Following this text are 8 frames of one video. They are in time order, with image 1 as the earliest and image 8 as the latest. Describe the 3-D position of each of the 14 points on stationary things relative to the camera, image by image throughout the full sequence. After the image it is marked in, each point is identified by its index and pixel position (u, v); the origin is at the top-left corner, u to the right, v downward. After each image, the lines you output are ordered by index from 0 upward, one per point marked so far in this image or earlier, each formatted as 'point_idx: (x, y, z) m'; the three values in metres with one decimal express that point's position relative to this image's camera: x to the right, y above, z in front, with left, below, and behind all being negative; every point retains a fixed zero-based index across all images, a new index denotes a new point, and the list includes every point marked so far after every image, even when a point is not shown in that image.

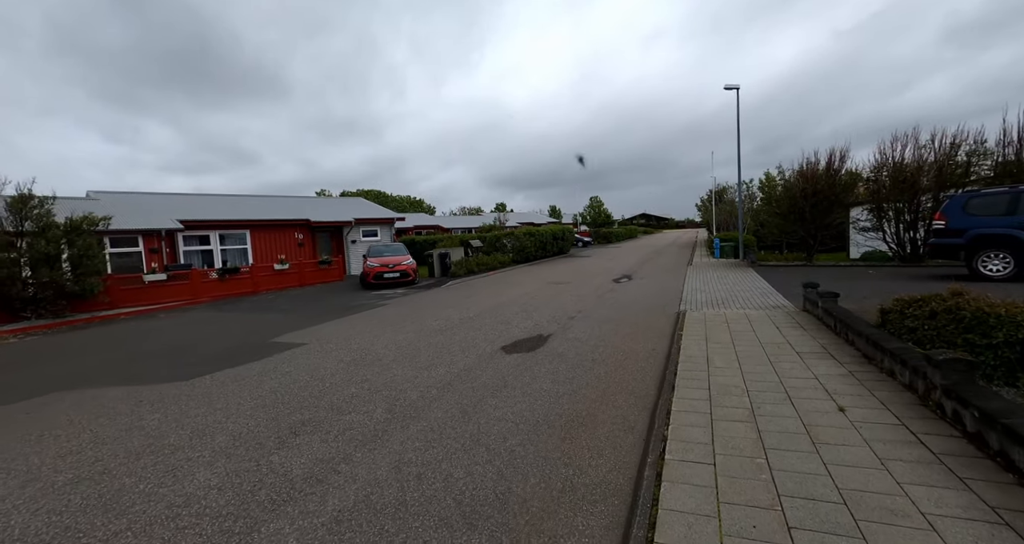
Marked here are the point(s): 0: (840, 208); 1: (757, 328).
0: (+11.6, +2.3, +14.3) m
1: (+3.7, -0.8, +6.1) m
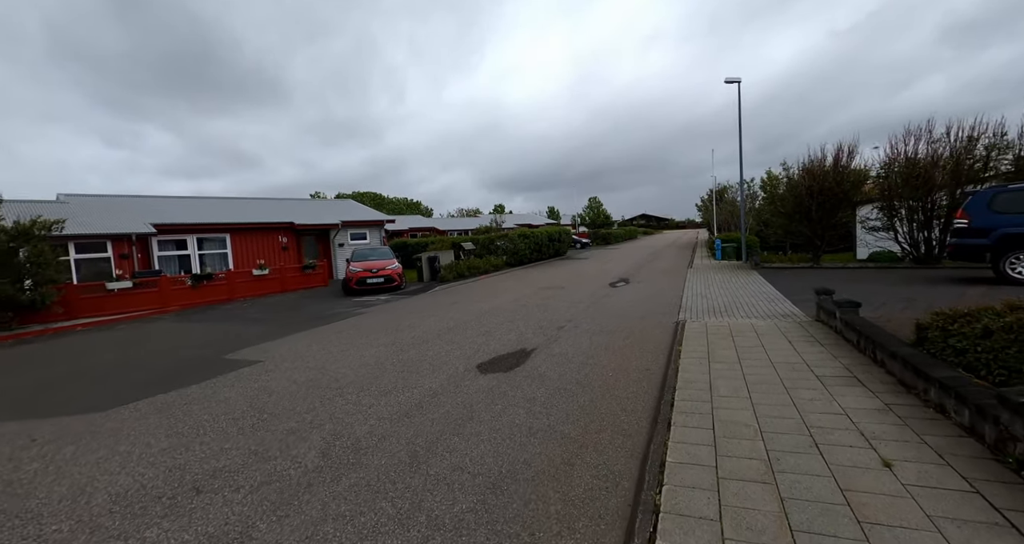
0: (+11.3, +2.2, +13.6) m
1: (+3.3, -0.9, +5.4) m
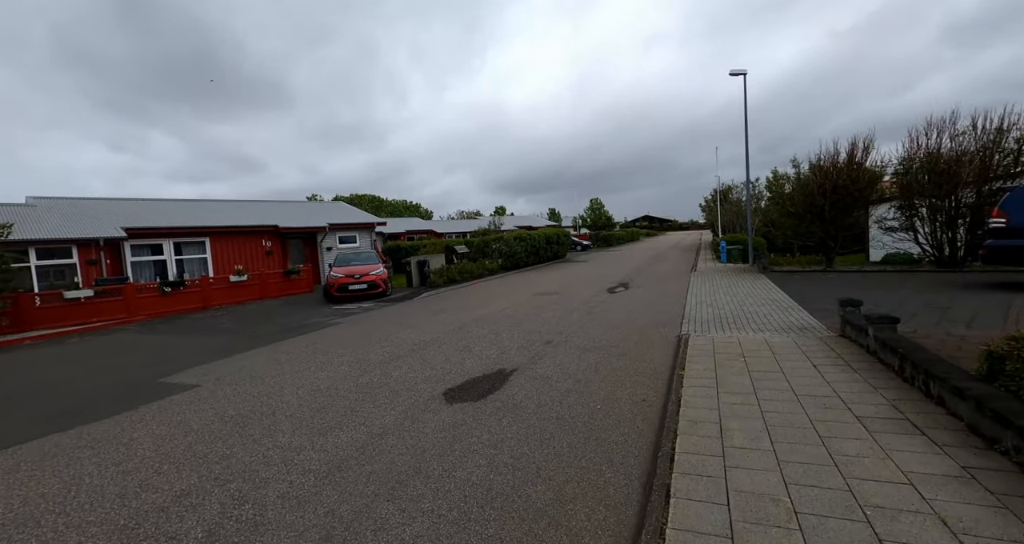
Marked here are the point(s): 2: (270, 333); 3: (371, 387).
0: (+11.0, +2.1, +12.7) m
1: (+3.0, -1.0, +4.5) m
2: (-5.5, -1.4, +9.1) m
3: (-1.8, -1.4, +5.1) m
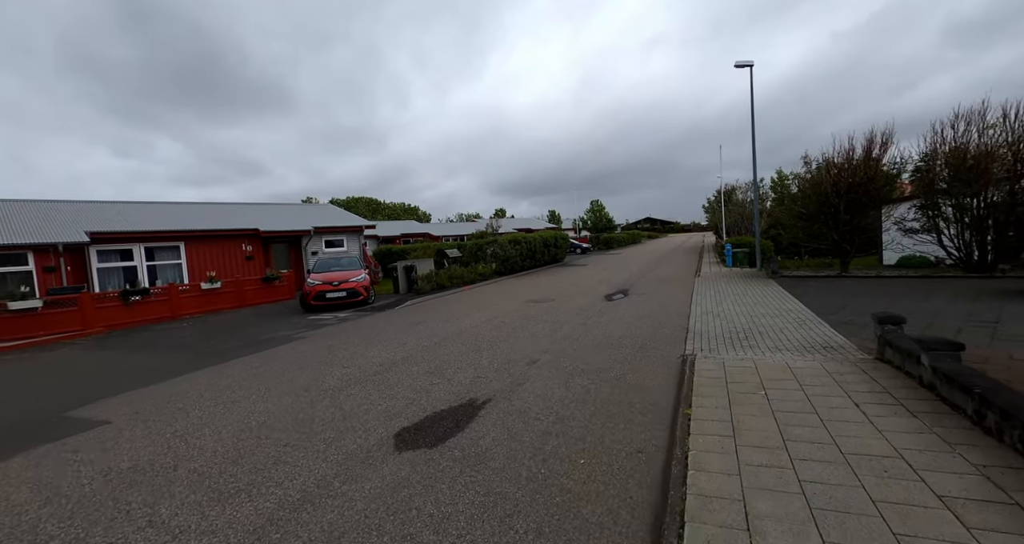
0: (+10.7, +2.0, +11.8) m
1: (+2.7, -1.2, +3.6) m
2: (-5.8, -1.6, +8.2) m
3: (-2.1, -1.6, +4.2) m
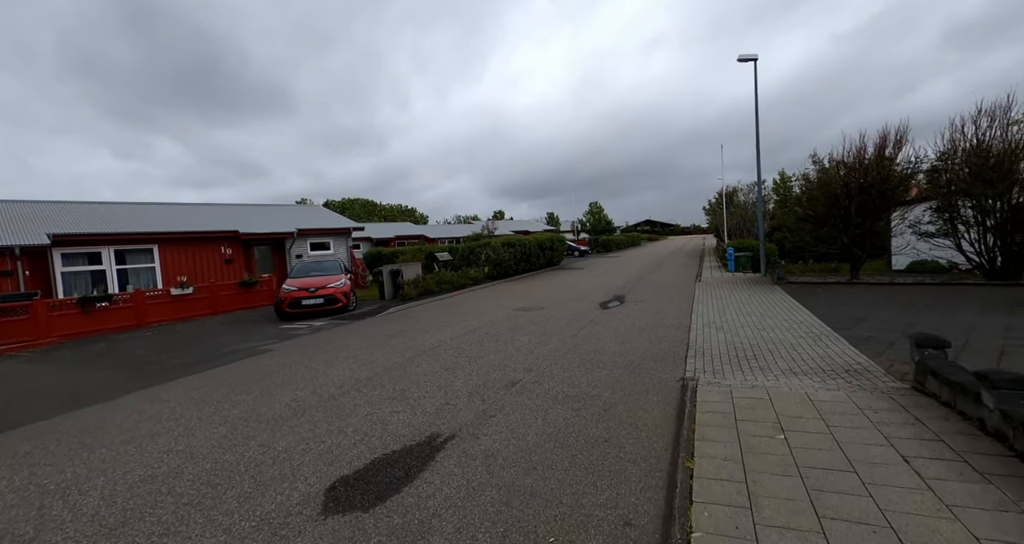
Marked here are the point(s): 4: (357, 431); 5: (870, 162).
0: (+10.4, +1.8, +11.0) m
1: (+2.4, -1.3, +2.8) m
2: (-6.1, -1.7, +7.5) m
3: (-2.4, -1.7, +3.5) m
4: (-1.6, -1.6, +4.2) m
5: (+9.6, +3.0, +11.0) m
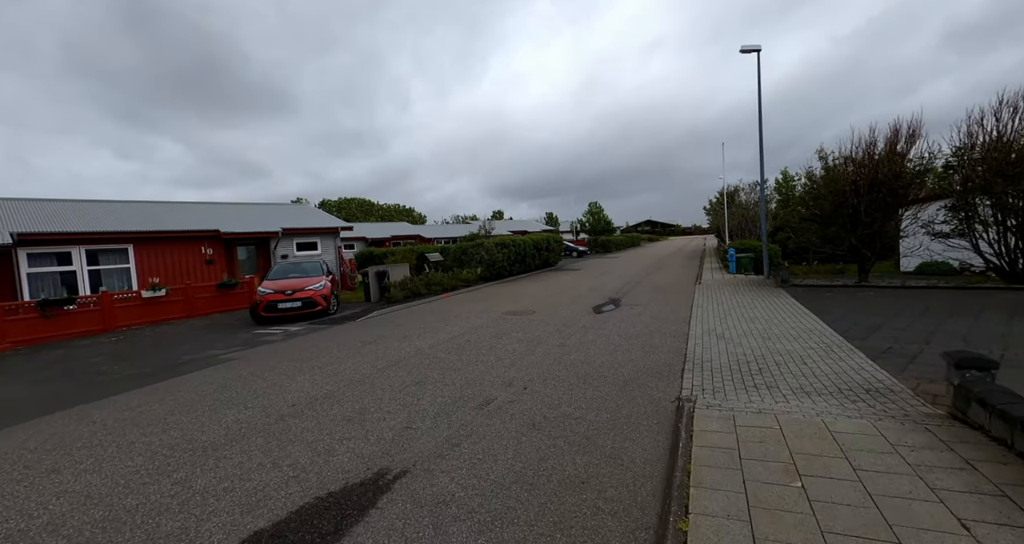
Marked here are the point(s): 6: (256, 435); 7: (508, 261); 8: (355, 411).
0: (+10.1, +1.7, +10.4) m
1: (+2.1, -1.3, +2.2) m
2: (-6.4, -1.7, +6.9) m
3: (-2.7, -1.7, +2.8) m
4: (-1.9, -1.7, +3.6) m
5: (+9.4, +2.9, +10.3) m
6: (-2.6, -1.7, +4.1) m
7: (-0.2, +0.5, +19.8) m
8: (-1.8, -1.6, +4.7) m
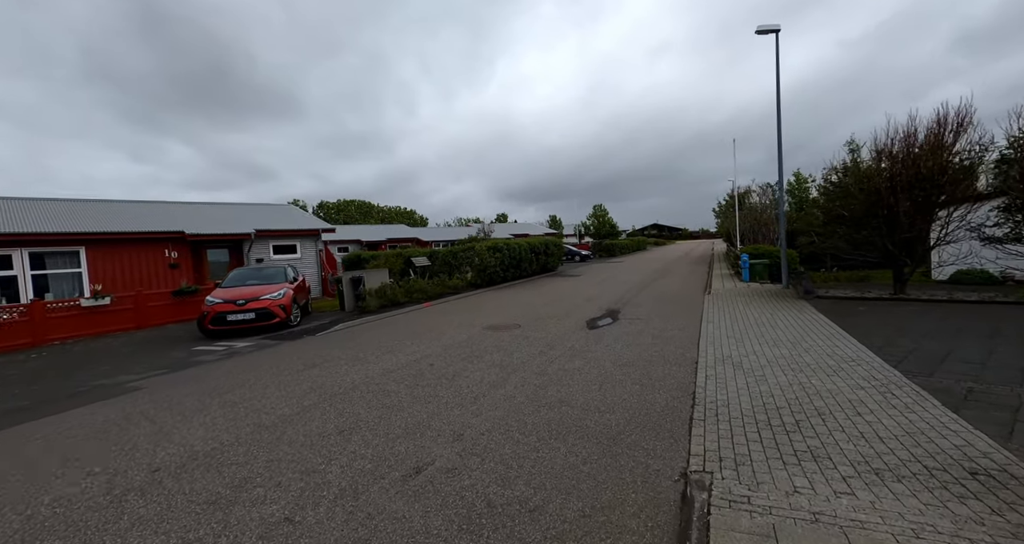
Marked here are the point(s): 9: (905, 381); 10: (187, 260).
0: (+9.7, +1.5, +9.0) m
1: (+1.5, -1.5, +0.8) m
2: (-6.8, -1.8, +5.6) m
3: (-3.2, -1.8, +1.5) m
4: (-2.4, -1.8, +2.3) m
5: (+9.0, +2.7, +8.9) m
6: (-3.1, -1.8, +2.8) m
7: (-0.4, +0.3, +18.5) m
8: (-2.3, -1.7, +3.4) m
9: (+4.4, -1.2, +4.5) m
10: (-11.2, +0.4, +14.0) m
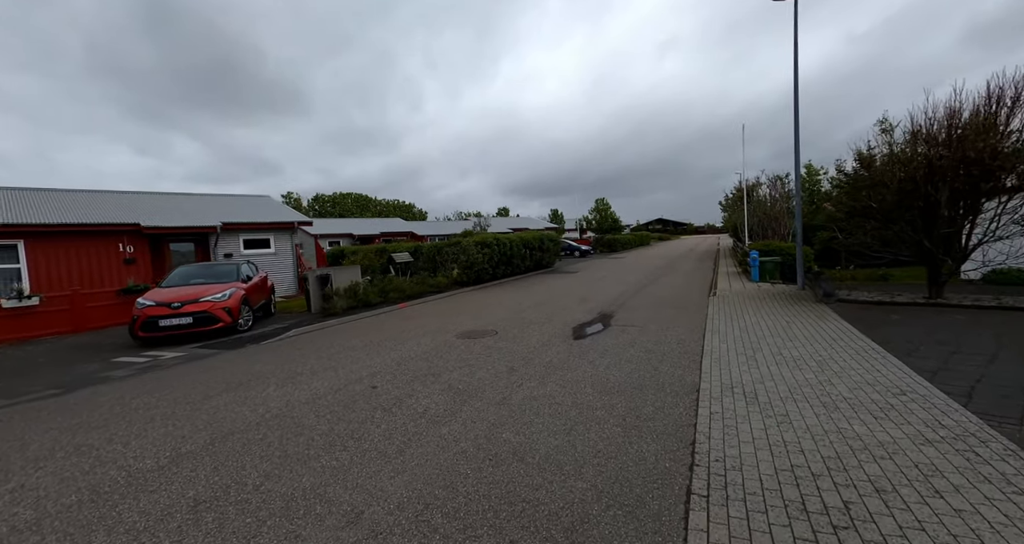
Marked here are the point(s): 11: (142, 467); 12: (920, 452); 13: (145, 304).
0: (+9.2, +1.5, +7.6) m
1: (+1.0, -1.6, -0.4) m
2: (-7.4, -1.9, +4.5) m
3: (-3.8, -1.9, +0.4) m
4: (-3.0, -1.9, +1.1) m
5: (+8.5, +2.6, +7.5) m
6: (-3.7, -1.8, +1.7) m
7: (-0.9, +0.4, +17.3) m
8: (-2.9, -1.8, +2.2) m
9: (+3.9, -1.2, +3.3) m
10: (-11.6, +0.5, +12.8) m
11: (-3.2, -1.7, +3.5) m
12: (+3.1, -1.3, +3.1) m
13: (-7.4, -0.6, +8.2) m
